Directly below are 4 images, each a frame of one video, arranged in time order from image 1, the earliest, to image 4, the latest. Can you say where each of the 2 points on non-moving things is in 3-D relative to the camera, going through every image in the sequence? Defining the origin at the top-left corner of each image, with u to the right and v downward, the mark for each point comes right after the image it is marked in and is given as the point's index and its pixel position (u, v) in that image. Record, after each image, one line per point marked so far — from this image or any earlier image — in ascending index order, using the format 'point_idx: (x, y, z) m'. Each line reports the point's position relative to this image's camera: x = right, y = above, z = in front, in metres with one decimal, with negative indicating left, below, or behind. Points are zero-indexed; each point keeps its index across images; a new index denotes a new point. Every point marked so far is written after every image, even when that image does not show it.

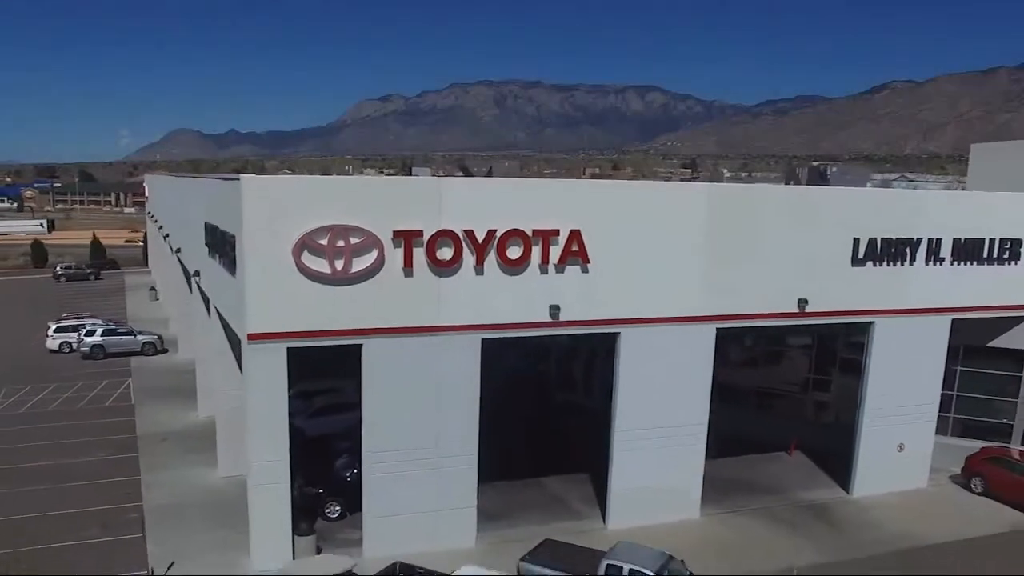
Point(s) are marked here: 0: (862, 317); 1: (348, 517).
0: (+5.5, -0.4, +18.3) m
1: (-2.4, -3.4, +17.0) m
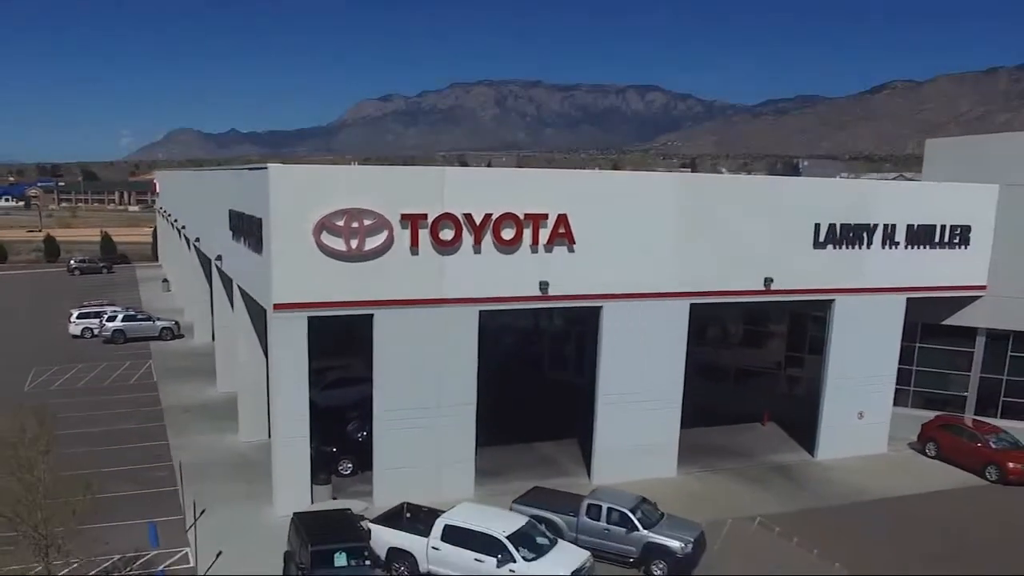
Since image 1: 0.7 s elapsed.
0: (+5.4, -0.1, +20.2) m
1: (-2.5, -3.0, +19.0) m
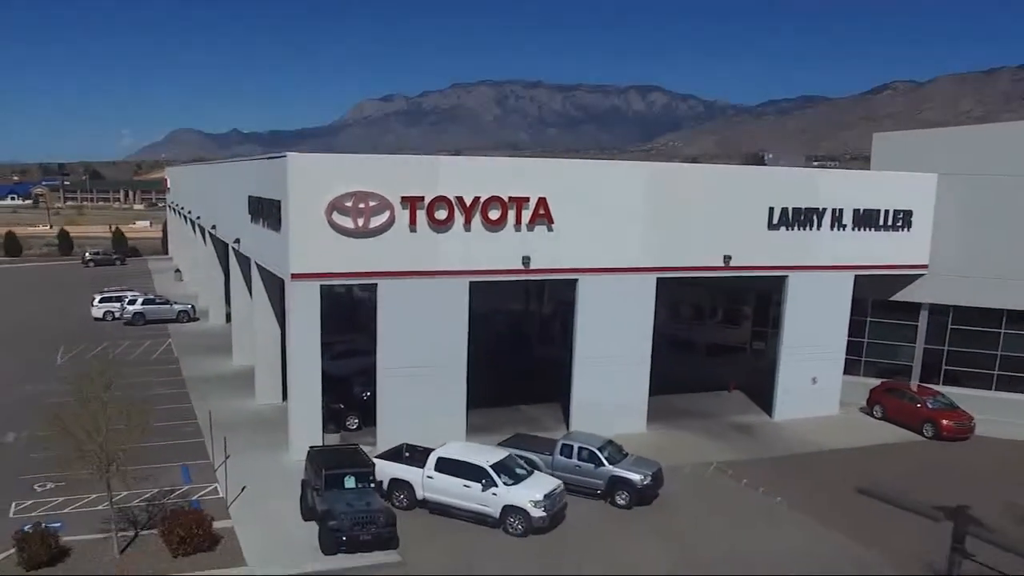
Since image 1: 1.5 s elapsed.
0: (+5.2, +0.3, +22.7) m
1: (-2.7, -2.6, +21.4) m
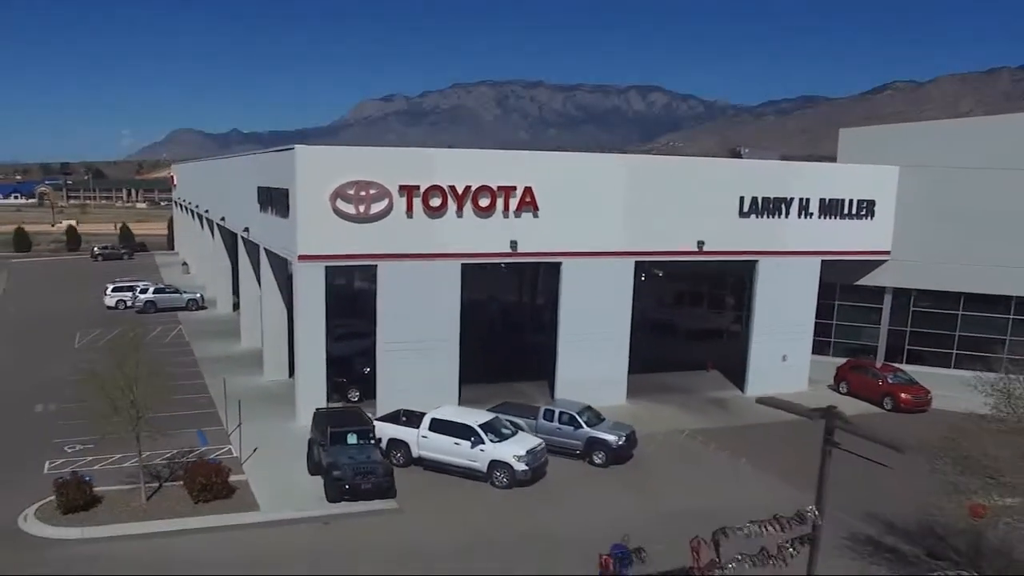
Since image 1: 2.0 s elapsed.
0: (+5.0, +0.7, +24.4) m
1: (-2.9, -2.3, +23.2) m
